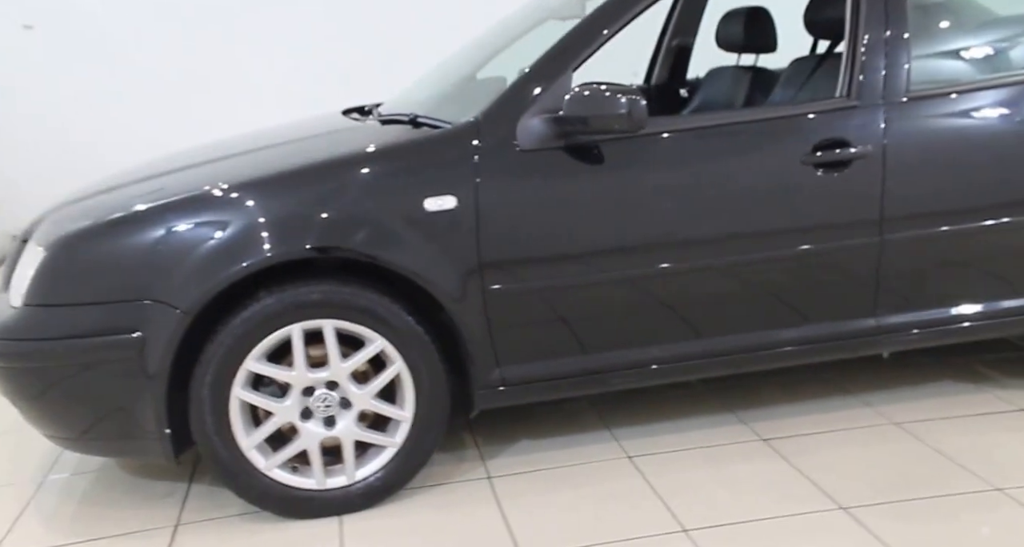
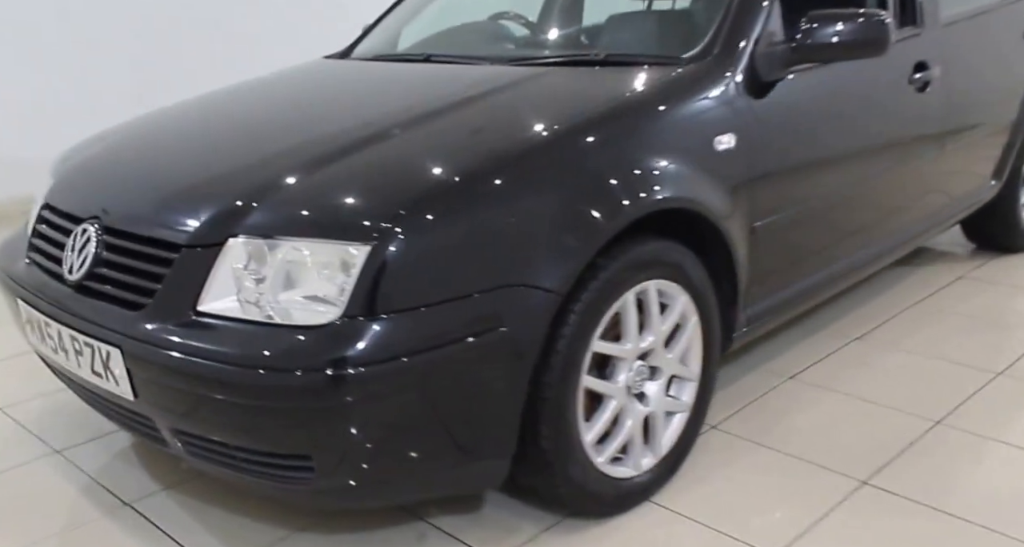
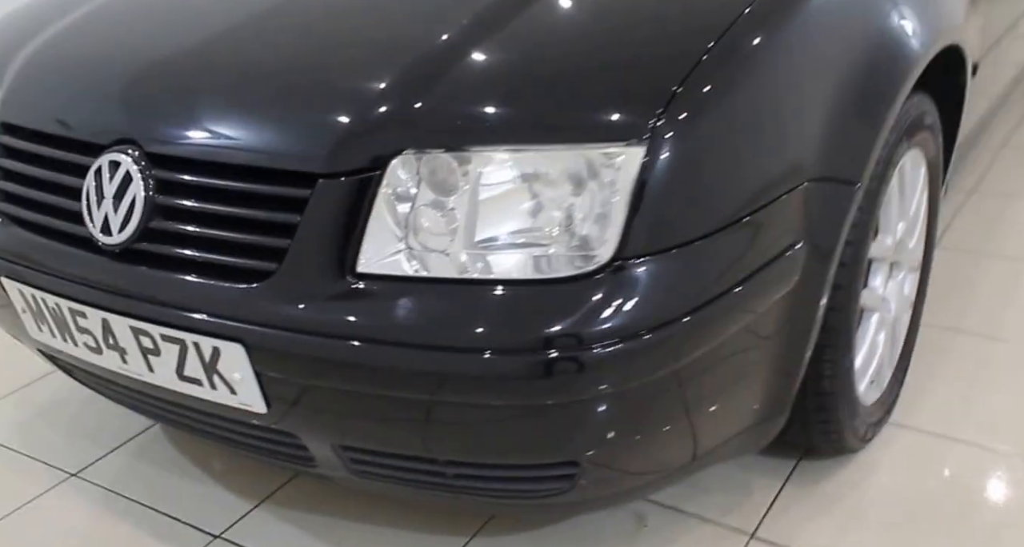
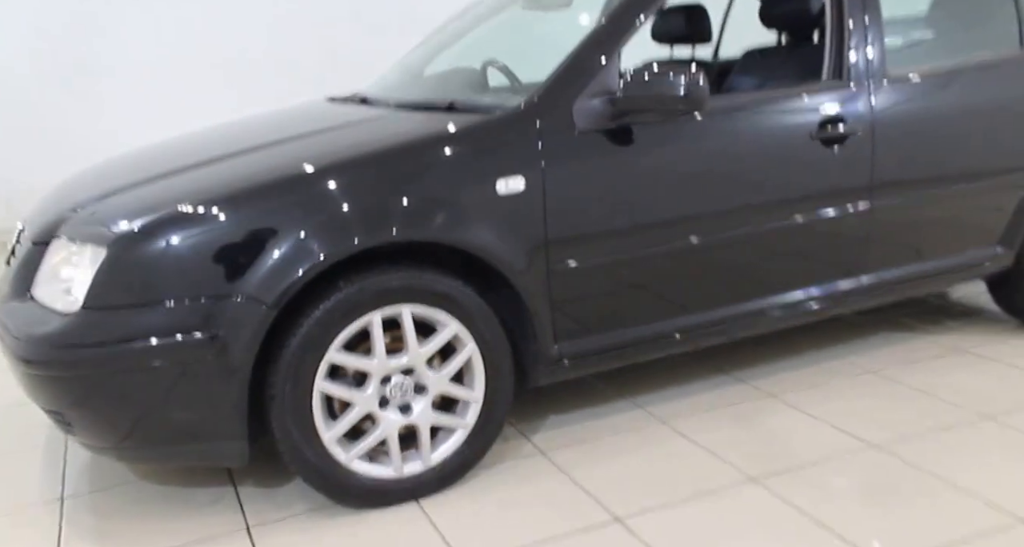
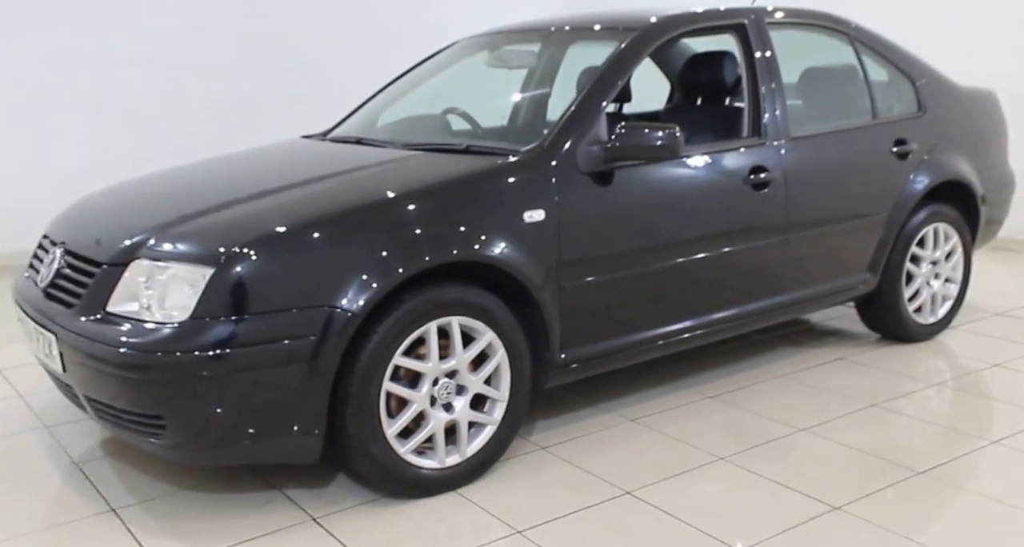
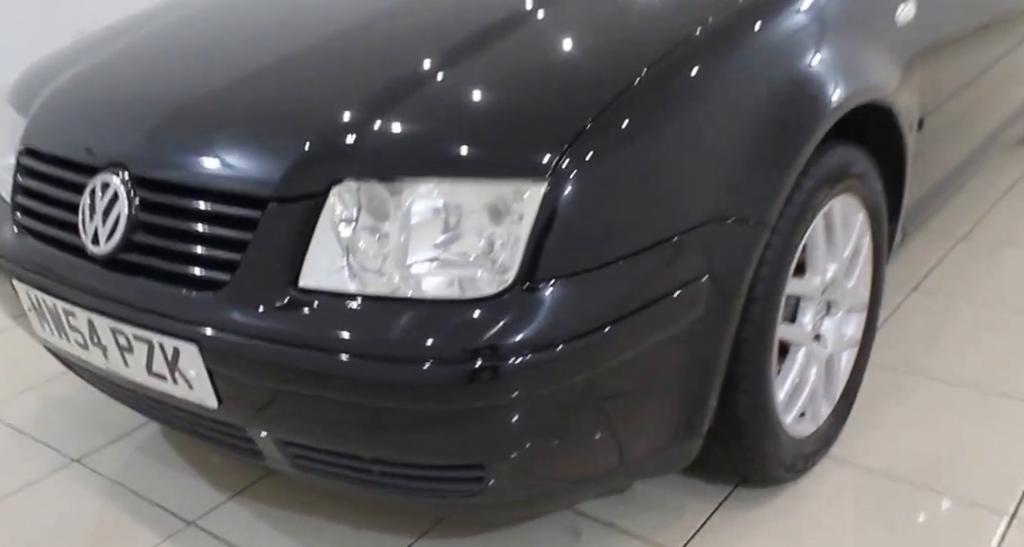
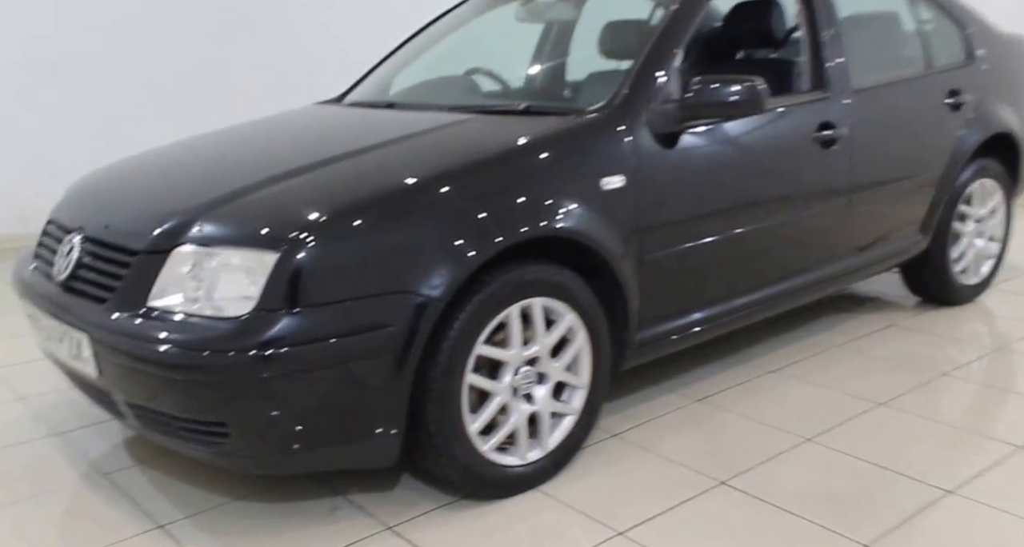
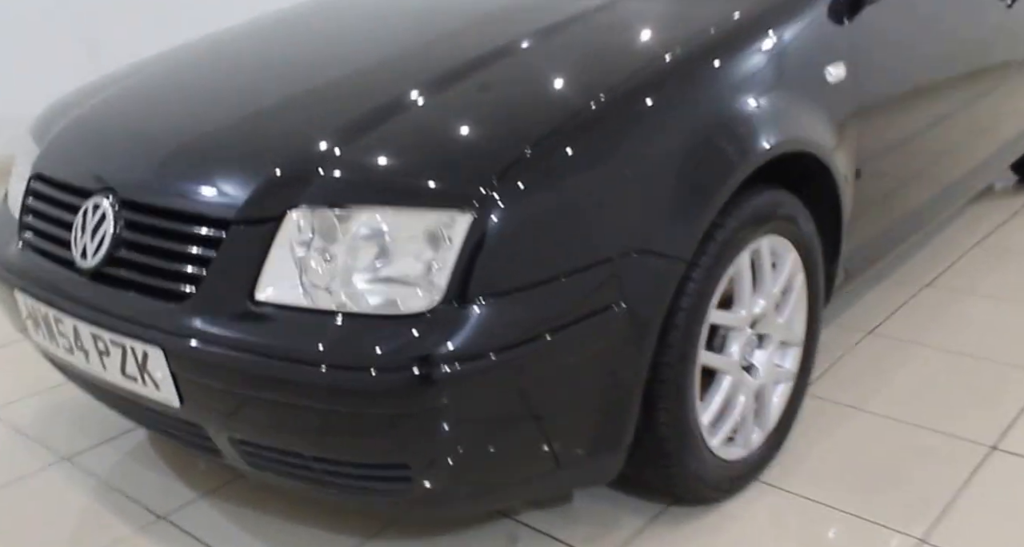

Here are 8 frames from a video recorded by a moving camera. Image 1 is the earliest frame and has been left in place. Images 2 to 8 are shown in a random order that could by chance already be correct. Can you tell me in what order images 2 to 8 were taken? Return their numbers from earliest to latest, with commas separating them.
4, 5, 7, 2, 8, 6, 3
